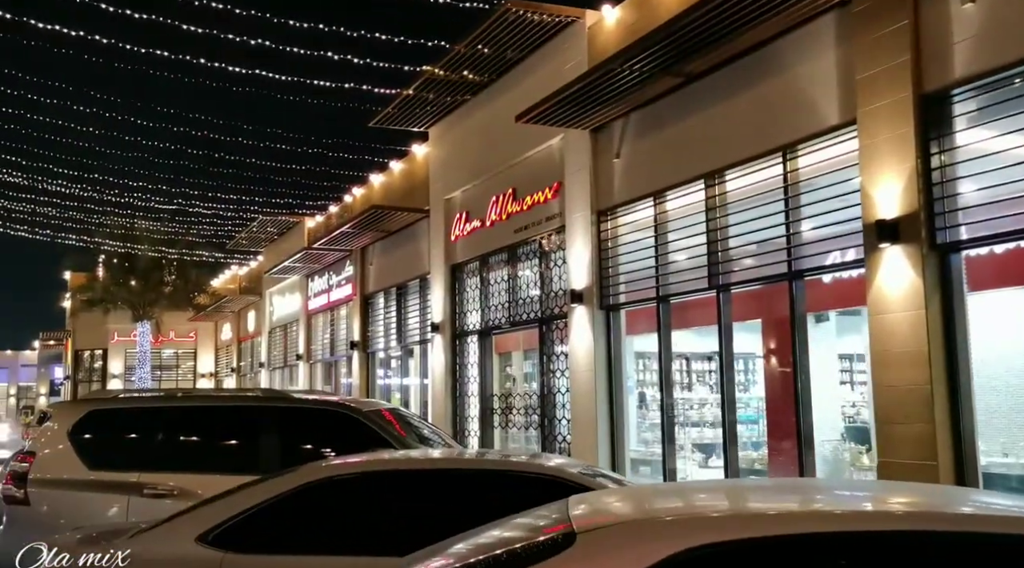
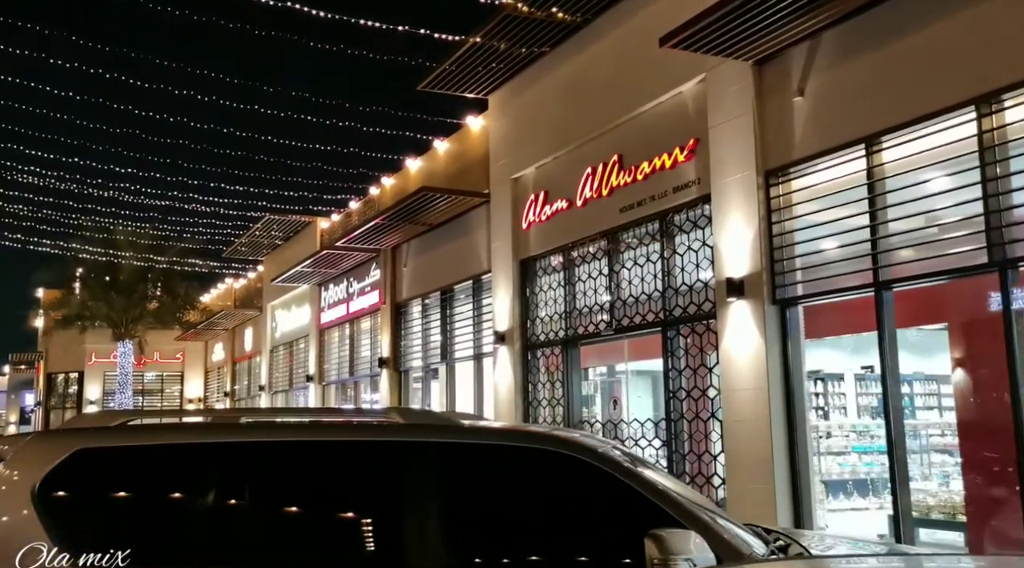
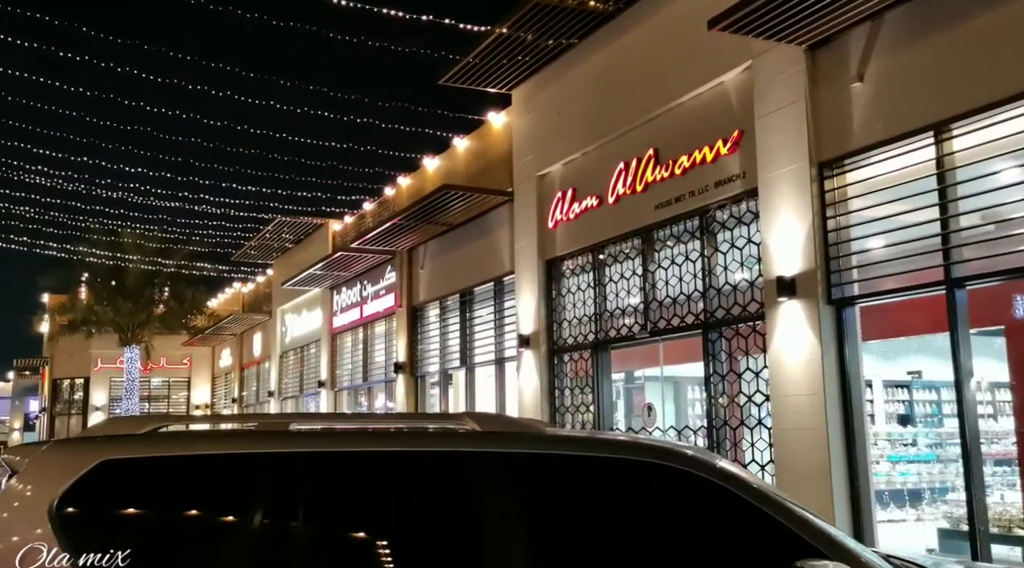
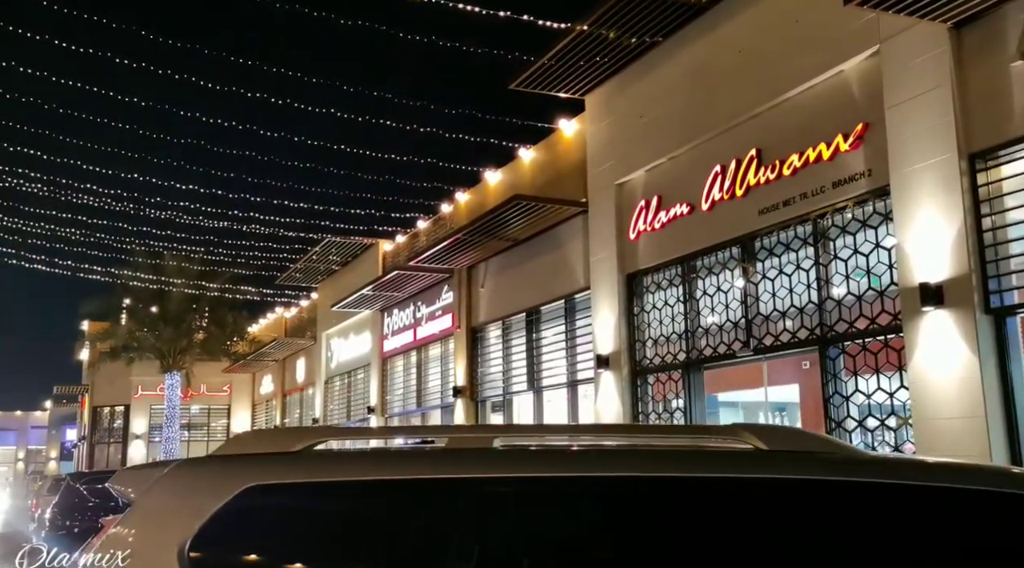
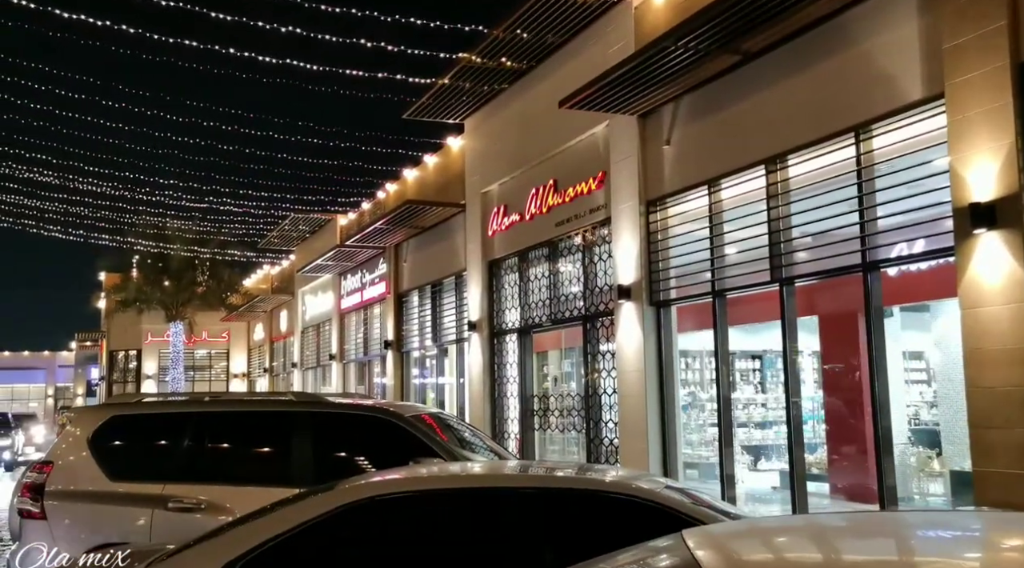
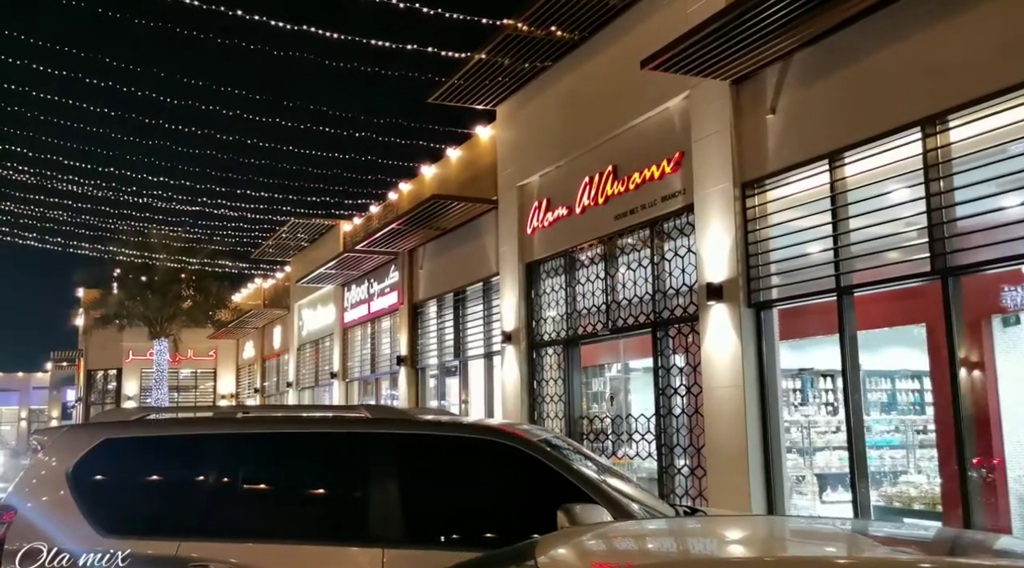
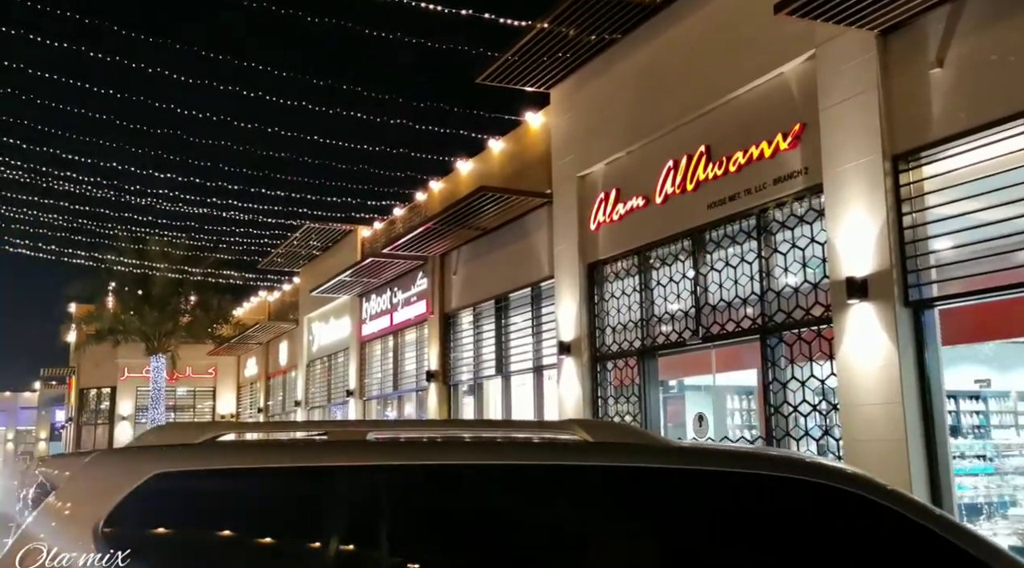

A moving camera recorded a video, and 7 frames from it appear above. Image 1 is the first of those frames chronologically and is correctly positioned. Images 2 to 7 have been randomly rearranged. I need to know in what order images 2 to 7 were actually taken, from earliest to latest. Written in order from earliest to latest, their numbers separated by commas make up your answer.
5, 6, 2, 3, 7, 4
